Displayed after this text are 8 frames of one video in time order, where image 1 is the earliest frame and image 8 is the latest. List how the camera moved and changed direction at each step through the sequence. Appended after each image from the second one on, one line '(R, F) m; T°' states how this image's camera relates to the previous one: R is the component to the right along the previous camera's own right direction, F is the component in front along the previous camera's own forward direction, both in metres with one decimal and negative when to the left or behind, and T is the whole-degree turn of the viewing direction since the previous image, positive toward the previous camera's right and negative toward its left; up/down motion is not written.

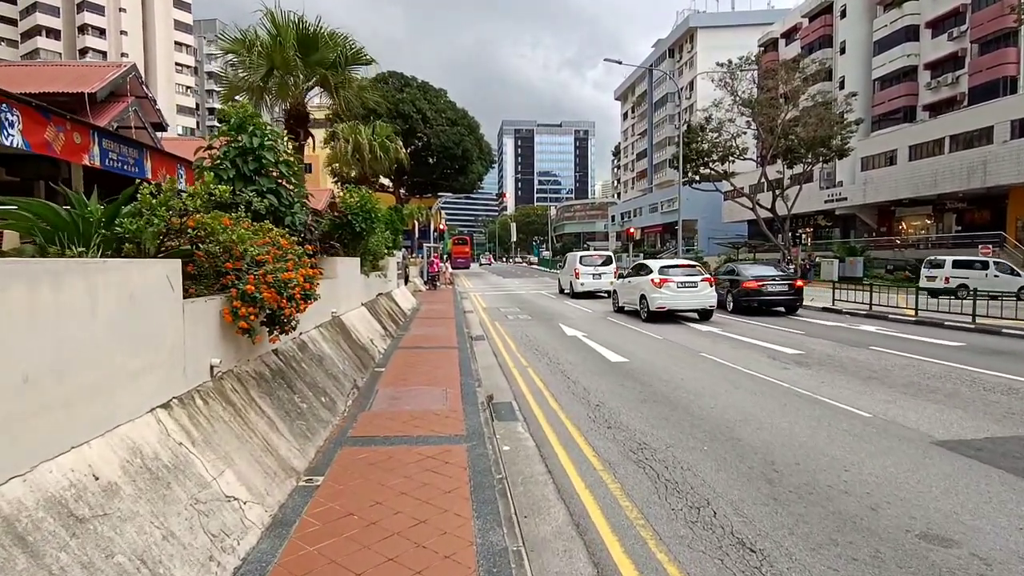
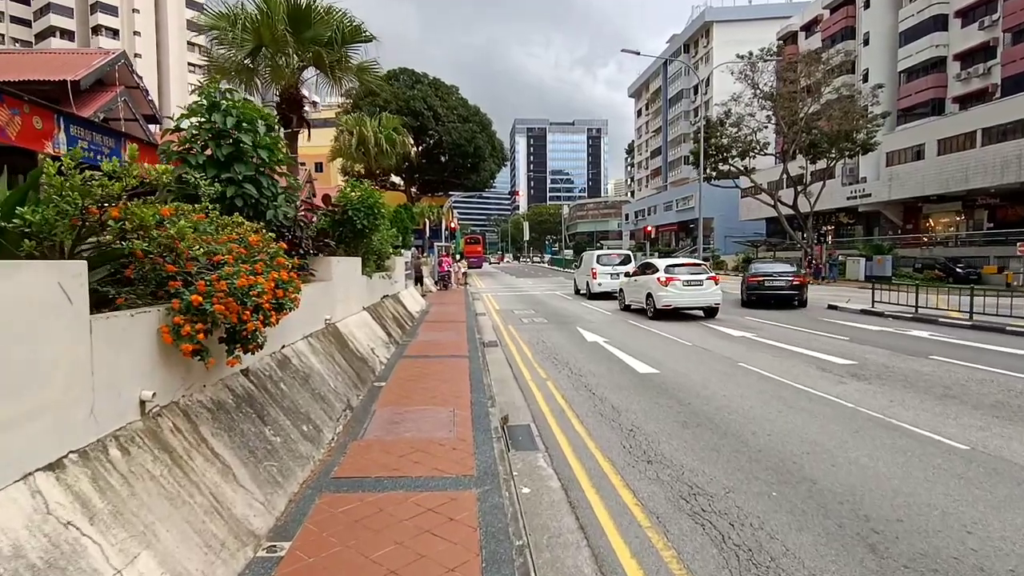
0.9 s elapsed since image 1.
(-0.1, +1.1) m; -1°
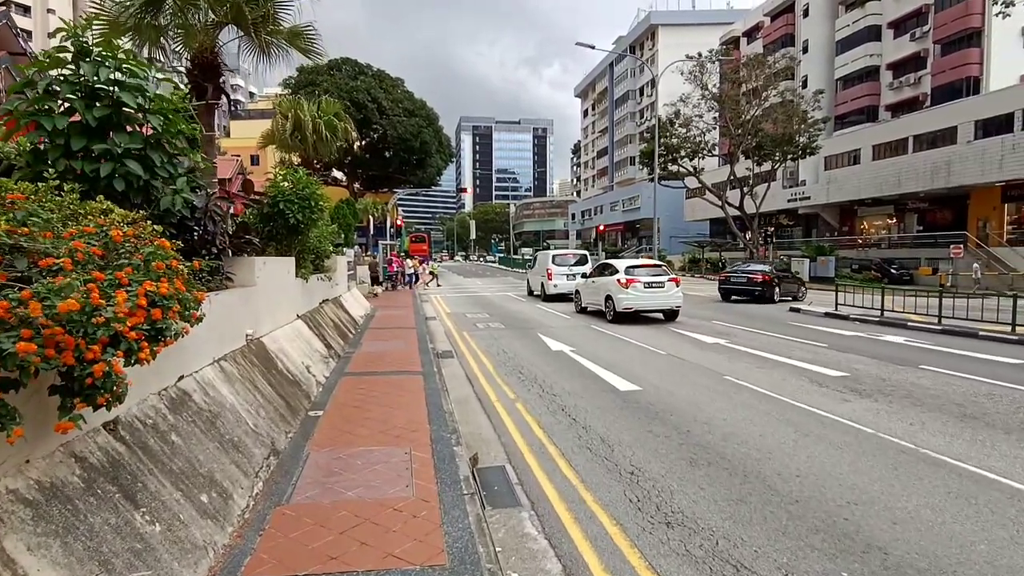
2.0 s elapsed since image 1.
(-0.2, +1.3) m; +5°
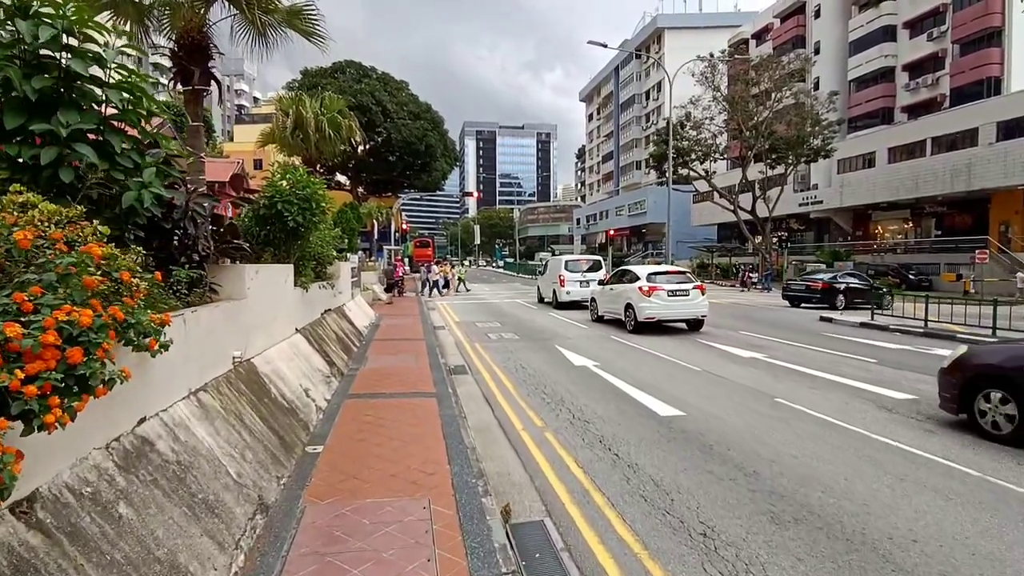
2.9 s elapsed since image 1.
(-0.3, +0.9) m; 0°
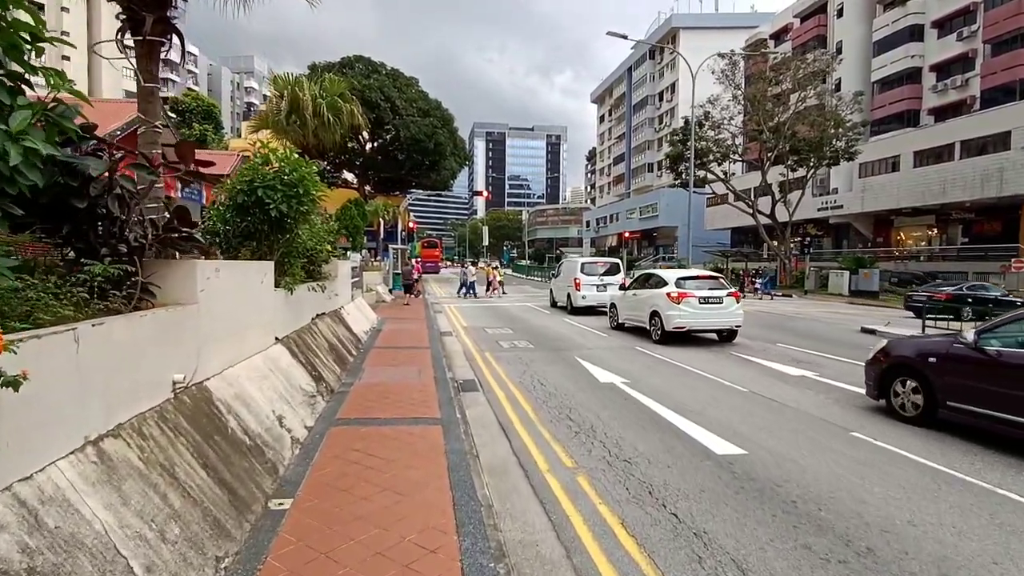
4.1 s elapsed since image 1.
(-0.2, +1.3) m; -1°
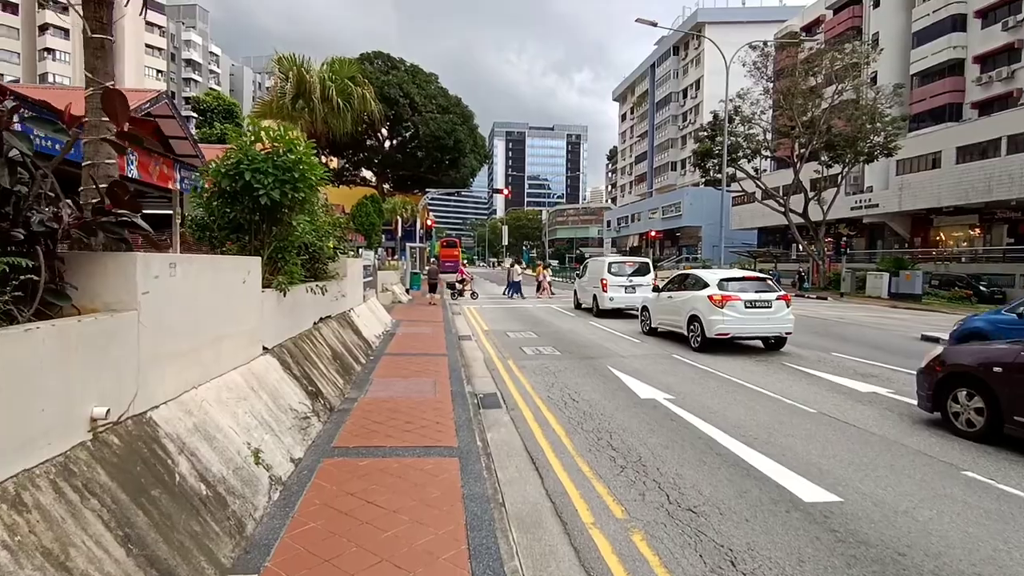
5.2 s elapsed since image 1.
(-0.1, +1.1) m; -2°
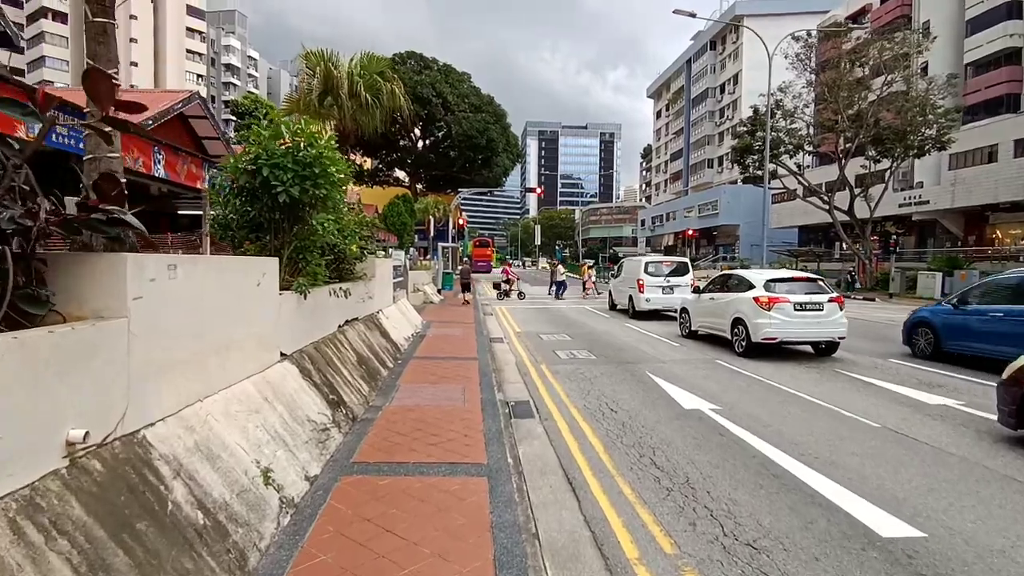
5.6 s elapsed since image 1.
(0.0, +0.5) m; -3°
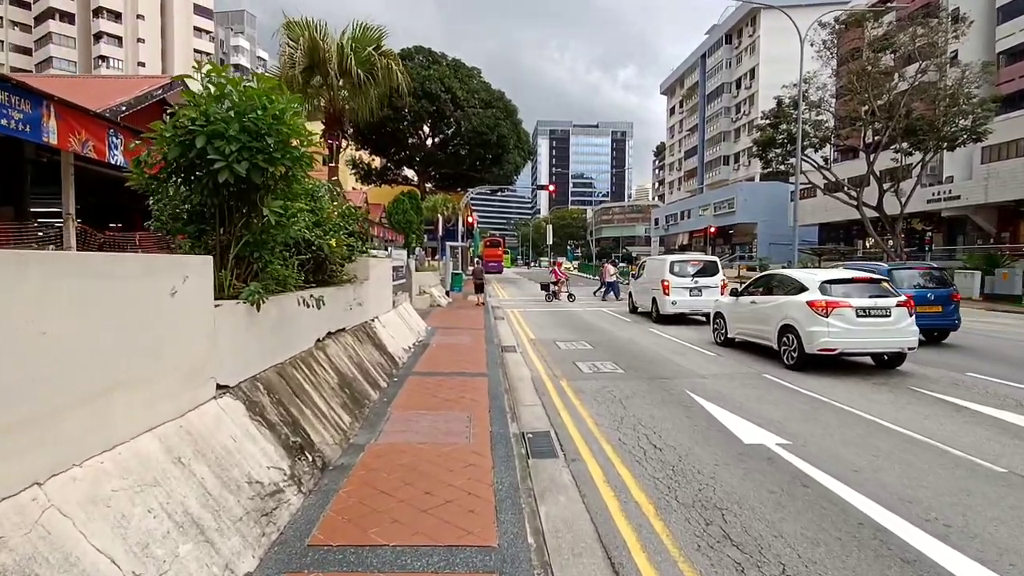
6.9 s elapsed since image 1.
(-0.1, +1.5) m; -1°
